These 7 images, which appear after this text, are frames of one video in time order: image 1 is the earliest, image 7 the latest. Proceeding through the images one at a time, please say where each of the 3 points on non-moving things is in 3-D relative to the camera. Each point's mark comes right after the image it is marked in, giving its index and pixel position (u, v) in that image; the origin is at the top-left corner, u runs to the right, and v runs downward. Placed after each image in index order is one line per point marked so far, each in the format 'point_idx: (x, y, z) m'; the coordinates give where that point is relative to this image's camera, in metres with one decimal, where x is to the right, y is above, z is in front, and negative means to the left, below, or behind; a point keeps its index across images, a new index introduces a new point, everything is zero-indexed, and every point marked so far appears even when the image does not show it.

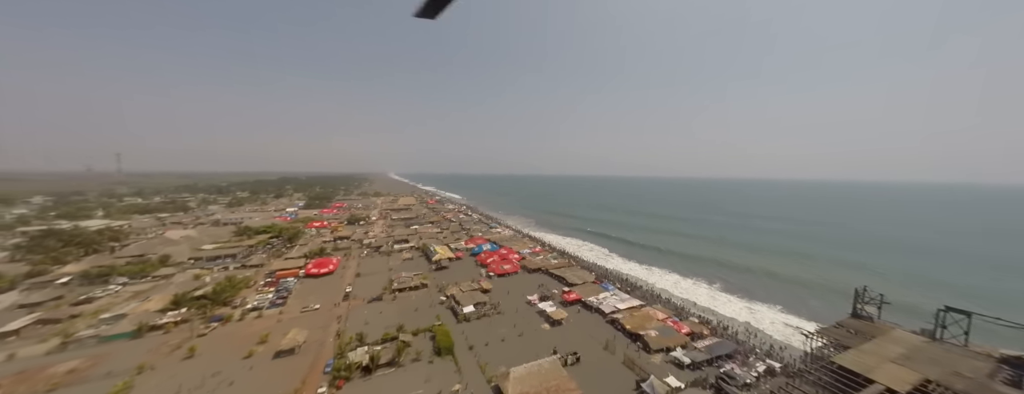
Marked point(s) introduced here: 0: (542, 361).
0: (+1.7, -10.4, +18.7) m
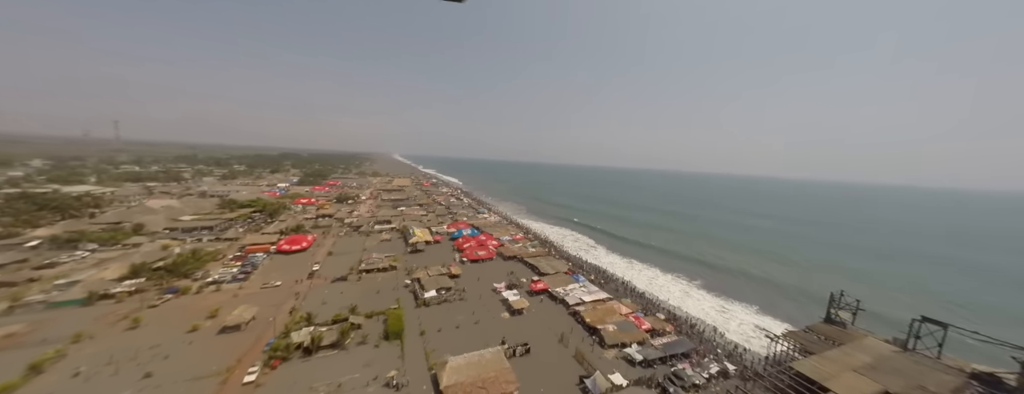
0: (-1.8, -9.4, +18.0) m
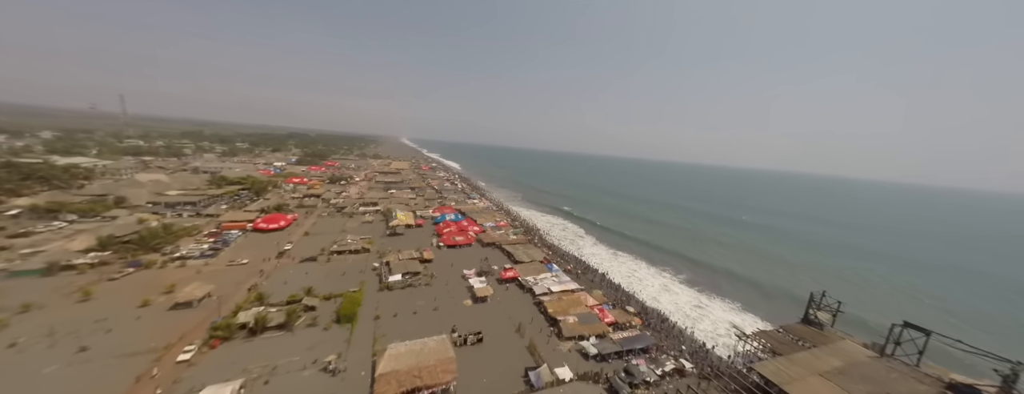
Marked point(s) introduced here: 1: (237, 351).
0: (-4.9, -8.4, +17.5) m
1: (-15.5, -8.7, +16.7) m
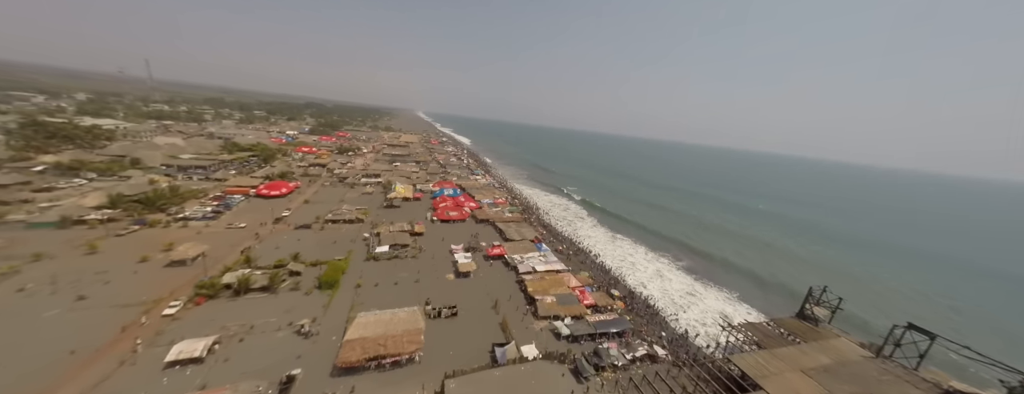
0: (-6.7, -6.8, +17.7) m
1: (-17.3, -6.6, +17.5) m
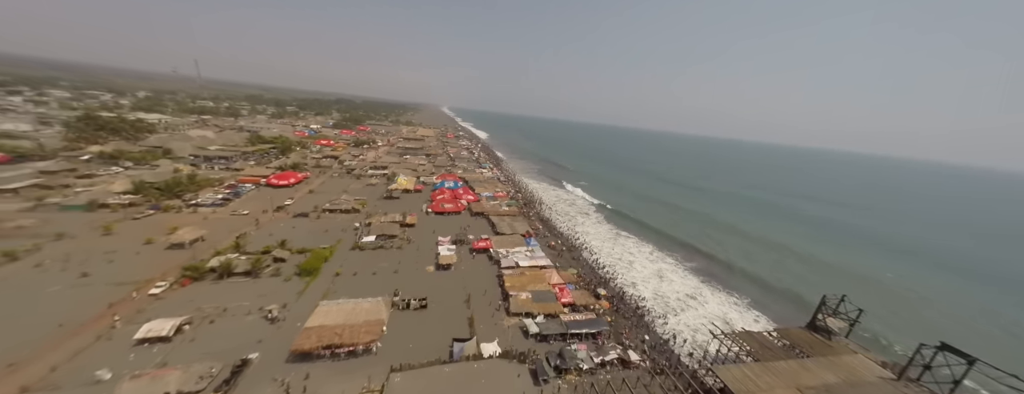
0: (-8.7, -6.1, +17.7) m
1: (-19.3, -5.8, +18.4) m
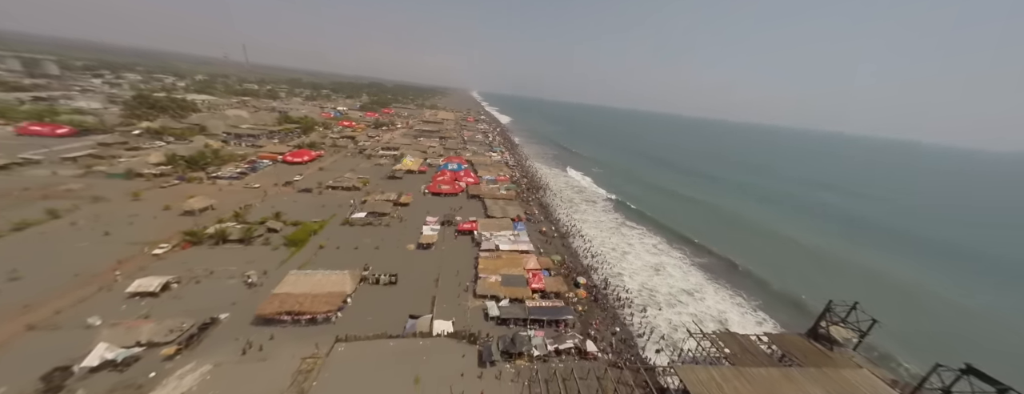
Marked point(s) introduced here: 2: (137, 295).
0: (-11.0, -4.7, +18.4) m
1: (-21.4, -3.9, +20.1) m
2: (-20.4, -5.3, +16.1) m
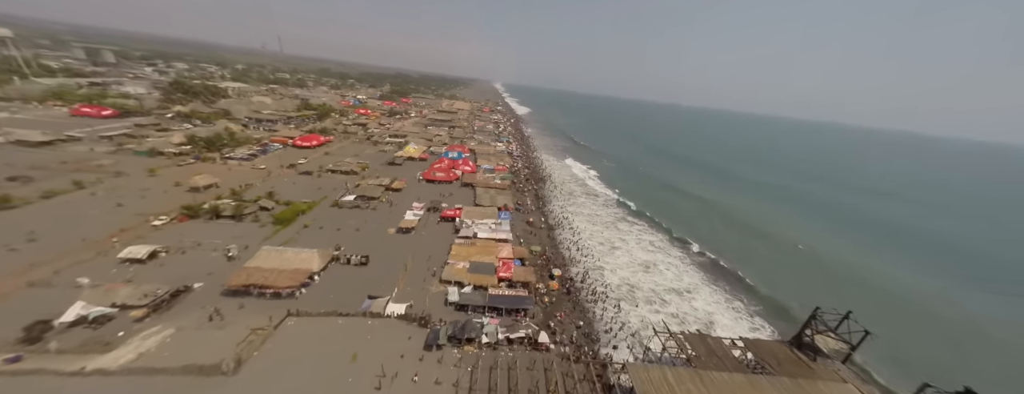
0: (-13.2, -3.4, +19.1) m
1: (-23.4, -2.2, +21.5) m
2: (-22.8, -3.7, +17.5) m
